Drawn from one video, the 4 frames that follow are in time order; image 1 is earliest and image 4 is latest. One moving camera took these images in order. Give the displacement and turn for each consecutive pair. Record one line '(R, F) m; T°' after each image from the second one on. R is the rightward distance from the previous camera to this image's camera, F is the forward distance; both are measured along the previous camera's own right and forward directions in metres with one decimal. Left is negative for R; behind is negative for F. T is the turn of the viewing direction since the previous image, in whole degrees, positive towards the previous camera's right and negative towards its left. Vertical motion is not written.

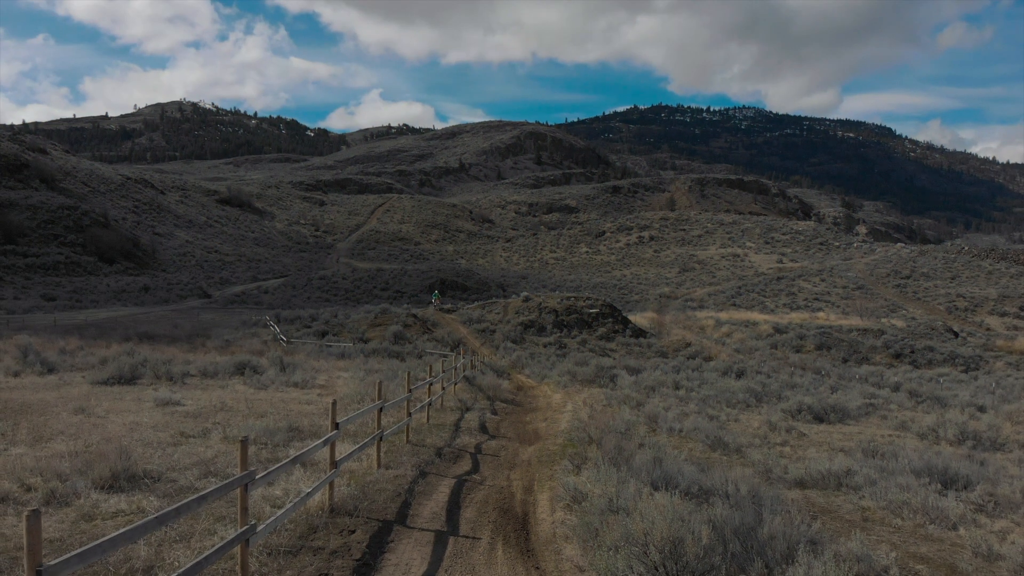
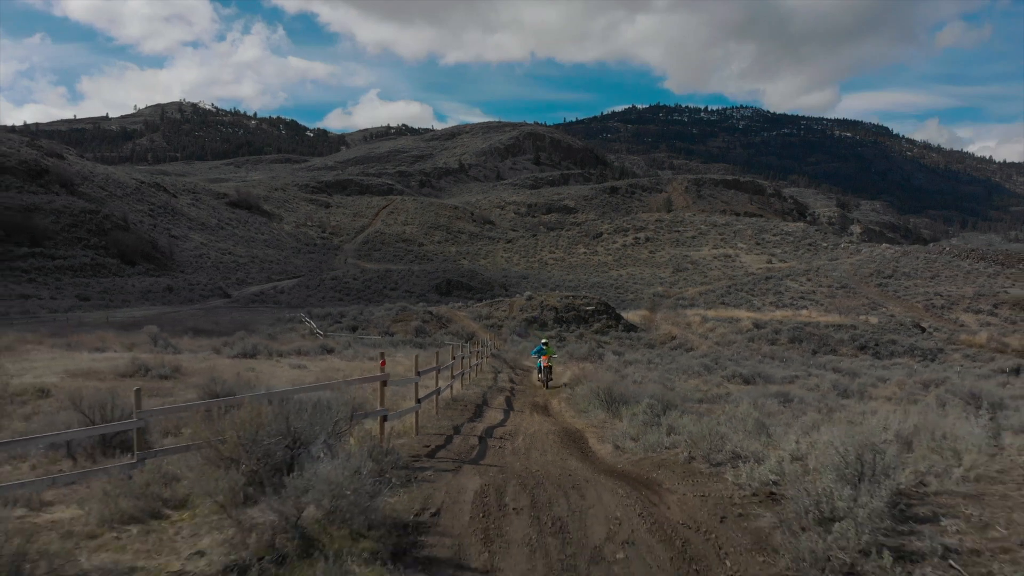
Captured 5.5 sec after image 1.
(-0.4, -4.2) m; 0°
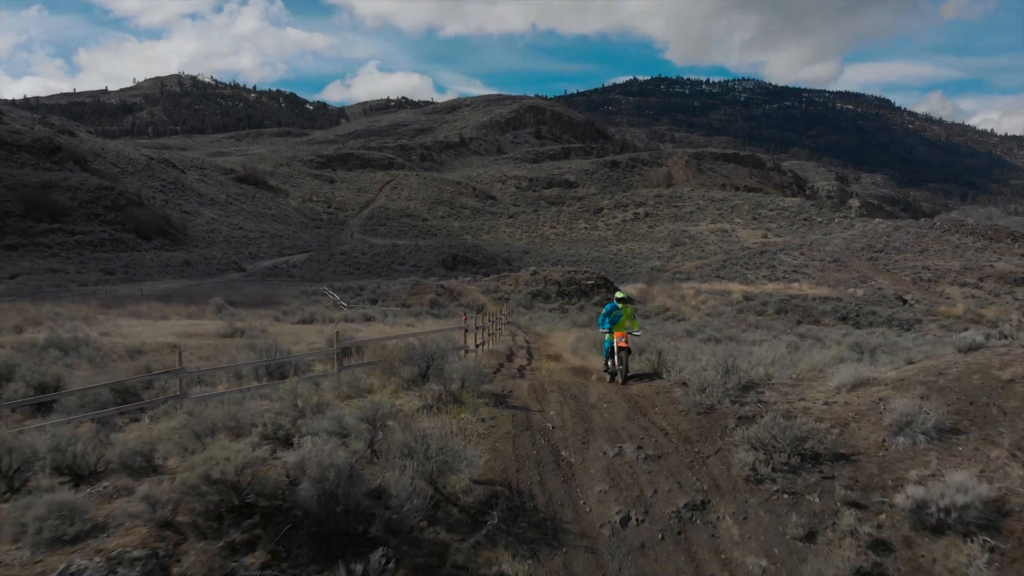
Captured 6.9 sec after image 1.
(-0.4, -3.0) m; 0°
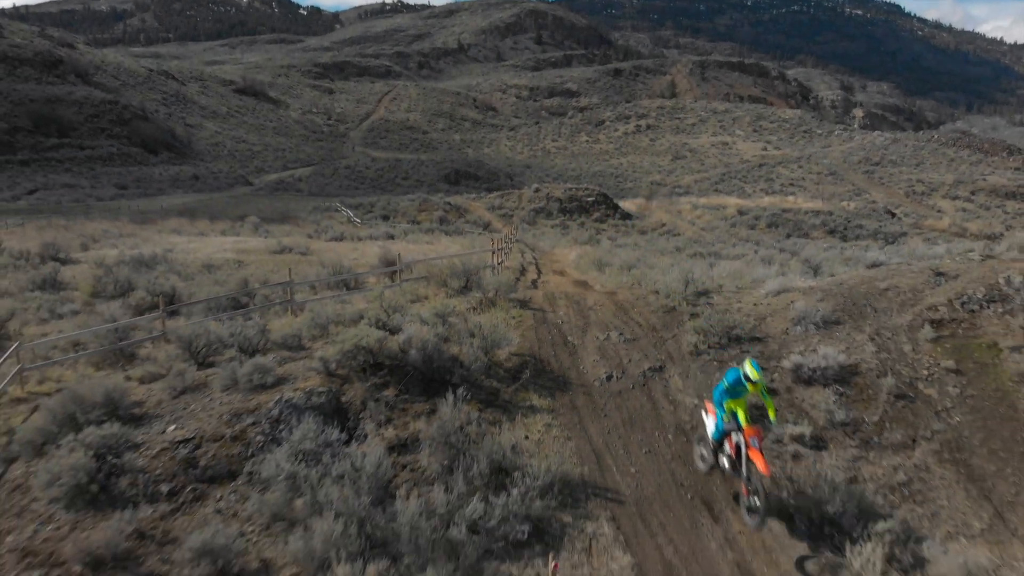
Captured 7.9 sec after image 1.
(-0.3, -2.3) m; 0°
